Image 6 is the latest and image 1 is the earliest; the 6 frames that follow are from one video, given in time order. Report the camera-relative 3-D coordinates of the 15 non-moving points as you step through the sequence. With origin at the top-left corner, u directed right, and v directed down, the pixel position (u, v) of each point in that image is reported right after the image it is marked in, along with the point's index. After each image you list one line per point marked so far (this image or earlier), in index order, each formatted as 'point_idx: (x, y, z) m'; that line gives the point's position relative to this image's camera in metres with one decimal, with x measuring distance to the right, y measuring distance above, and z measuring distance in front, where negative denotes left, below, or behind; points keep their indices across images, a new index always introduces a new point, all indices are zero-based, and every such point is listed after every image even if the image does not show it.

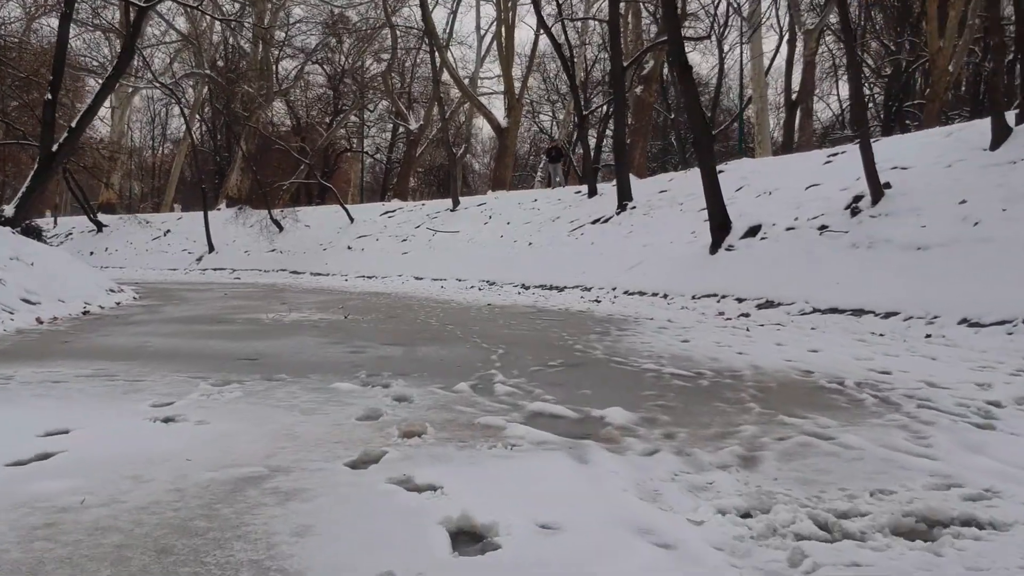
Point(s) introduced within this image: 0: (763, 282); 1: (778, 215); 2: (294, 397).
0: (+2.6, +0.1, +9.8) m
1: (+3.3, +0.9, +11.8) m
2: (-0.9, -0.5, +4.0) m
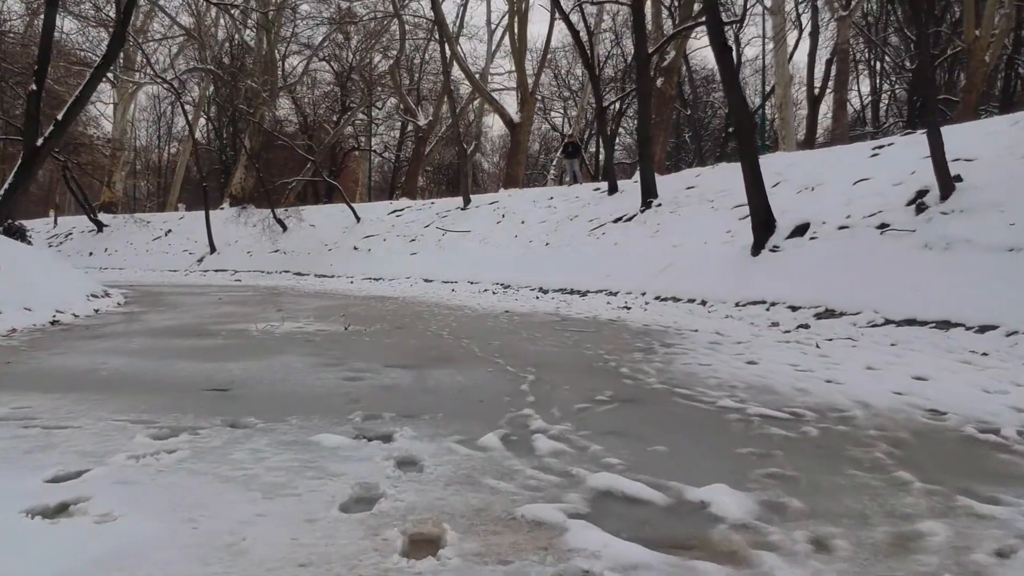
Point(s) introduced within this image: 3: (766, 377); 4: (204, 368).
0: (+2.8, 0.0, +8.7) m
1: (+3.5, +0.8, +10.6) m
2: (-0.8, -0.5, +2.9) m
3: (+1.3, -0.4, +4.9) m
4: (-1.7, -0.4, +5.3) m
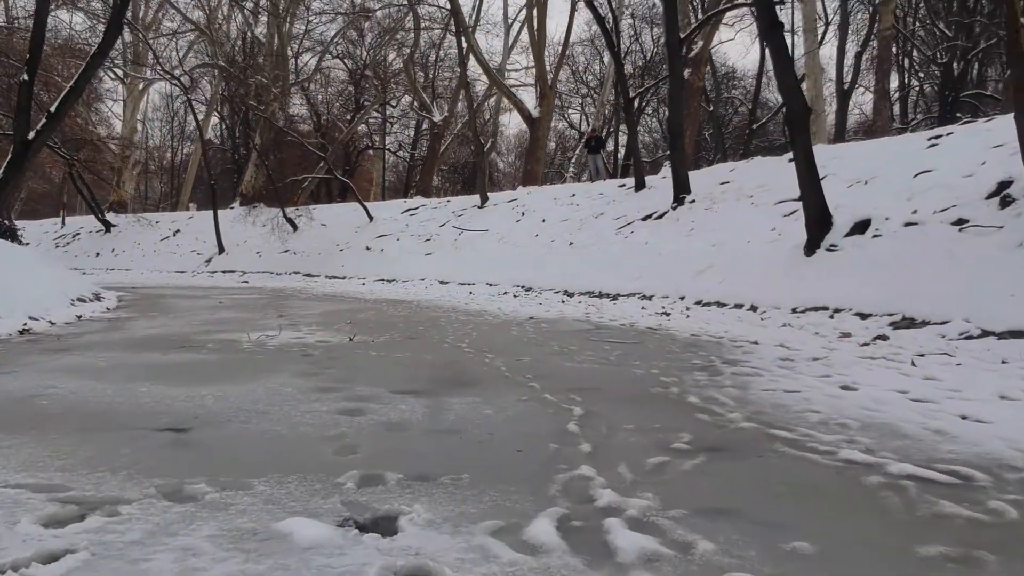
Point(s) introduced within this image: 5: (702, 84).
0: (+3.0, 0.0, +7.6) m
1: (+3.7, +0.8, +9.5) m
2: (-0.6, -0.5, +1.9) m
3: (+1.4, -0.5, +3.8) m
4: (-1.5, -0.5, +4.3) m
5: (+3.9, +4.1, +19.7) m
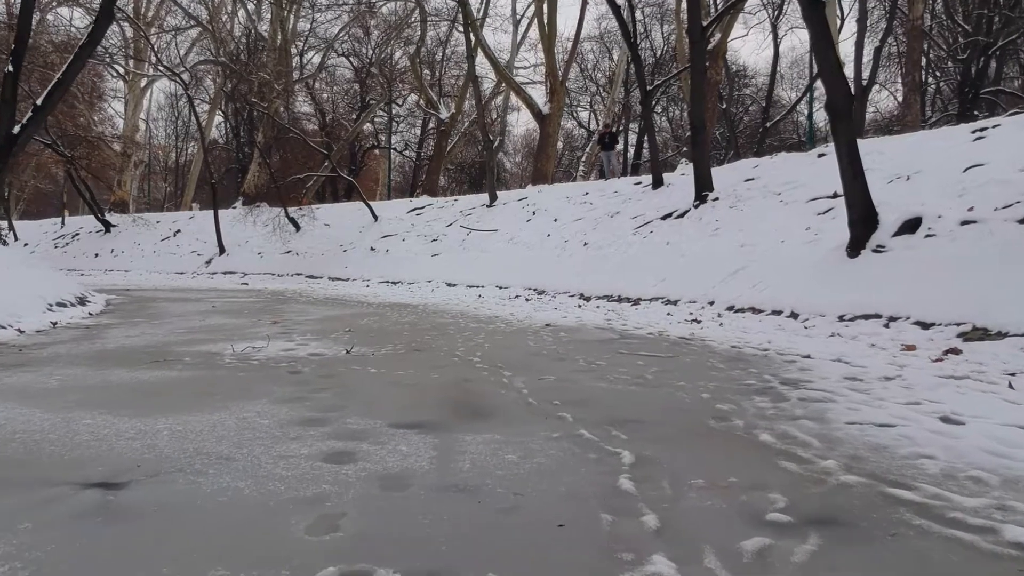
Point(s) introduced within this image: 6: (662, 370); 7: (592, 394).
0: (+3.1, -0.1, +6.8) m
1: (+3.9, +0.8, +8.7) m
2: (-0.5, -0.6, +1.1) m
3: (+1.5, -0.5, +3.0) m
4: (-1.4, -0.5, +3.5) m
5: (+4.1, +4.1, +18.9) m
6: (+0.8, -0.5, +5.4) m
7: (+0.4, -0.5, +4.4) m
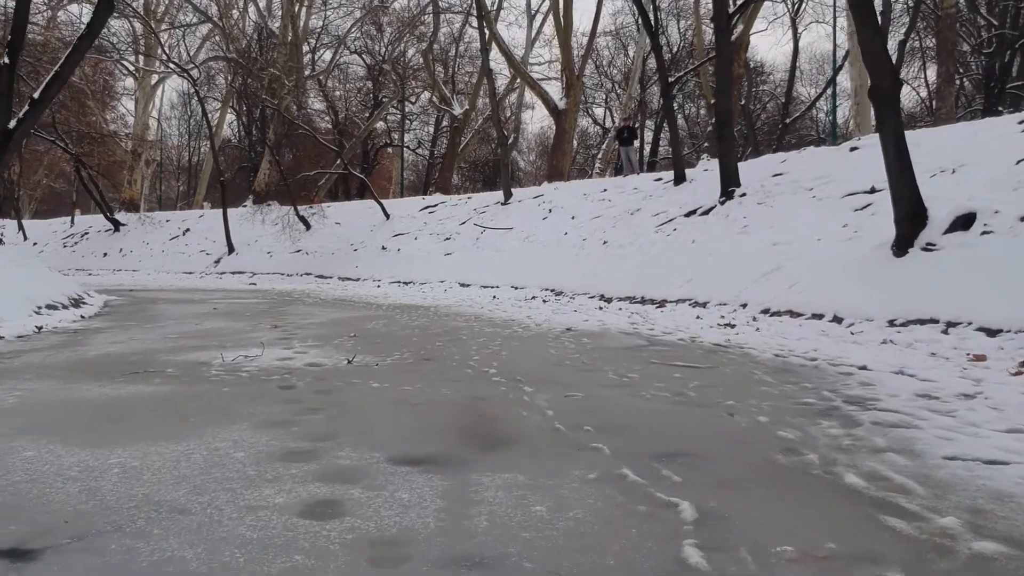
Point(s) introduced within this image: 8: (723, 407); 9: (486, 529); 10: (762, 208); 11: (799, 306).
0: (+3.2, -0.1, +6.1) m
1: (+4.0, +0.7, +8.0) m
2: (-0.5, -0.6, +0.4) m
3: (+1.6, -0.5, +2.3) m
4: (-1.4, -0.5, +2.9) m
5: (+4.4, +4.1, +18.2) m
6: (+0.9, -0.5, +4.7) m
7: (+0.5, -0.5, +3.8) m
8: (+0.9, -0.5, +4.1) m
9: (-0.1, -0.5, +2.2) m
10: (+3.1, +1.0, +11.9) m
11: (+2.4, -0.1, +8.1) m
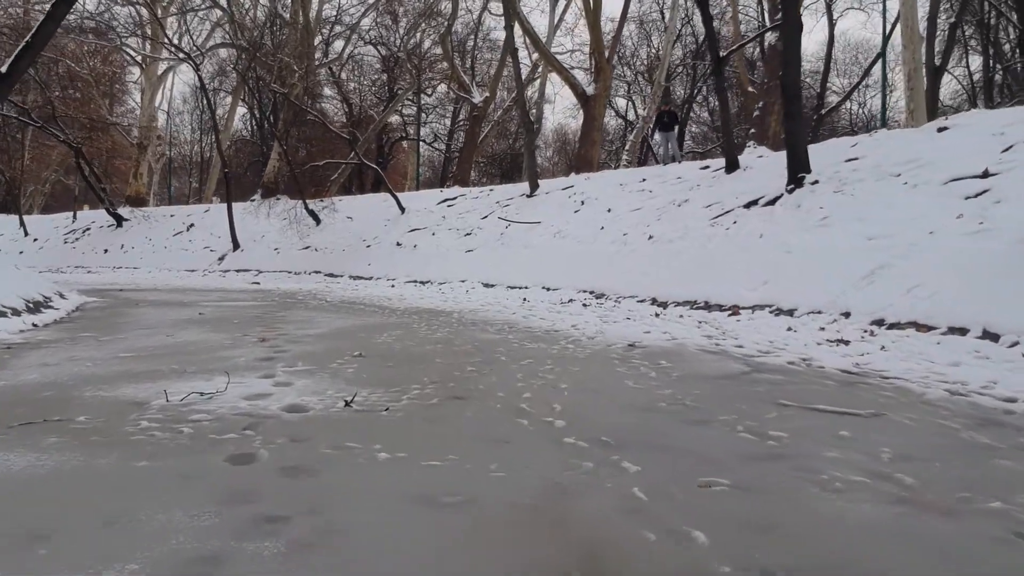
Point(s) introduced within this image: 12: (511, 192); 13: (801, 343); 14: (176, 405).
0: (+3.5, -0.1, +4.3) m
1: (+4.3, +0.7, +6.2) m
2: (-0.3, -0.6, -1.3) m
3: (+1.8, -0.6, +0.6) m
4: (-1.1, -0.6, +1.2) m
5: (+4.8, +4.1, +16.4) m
6: (+1.2, -0.5, +3.0) m
7: (+0.7, -0.5, +2.1) m
8: (+1.1, -0.5, +2.3) m
9: (+0.2, -0.6, +0.5) m
10: (+3.4, +1.0, +10.1) m
11: (+2.7, -0.2, +6.4) m
12: (-0.1, +1.8, +19.0) m
13: (+1.8, -0.3, +6.3) m
14: (-1.3, -0.5, +3.9) m
